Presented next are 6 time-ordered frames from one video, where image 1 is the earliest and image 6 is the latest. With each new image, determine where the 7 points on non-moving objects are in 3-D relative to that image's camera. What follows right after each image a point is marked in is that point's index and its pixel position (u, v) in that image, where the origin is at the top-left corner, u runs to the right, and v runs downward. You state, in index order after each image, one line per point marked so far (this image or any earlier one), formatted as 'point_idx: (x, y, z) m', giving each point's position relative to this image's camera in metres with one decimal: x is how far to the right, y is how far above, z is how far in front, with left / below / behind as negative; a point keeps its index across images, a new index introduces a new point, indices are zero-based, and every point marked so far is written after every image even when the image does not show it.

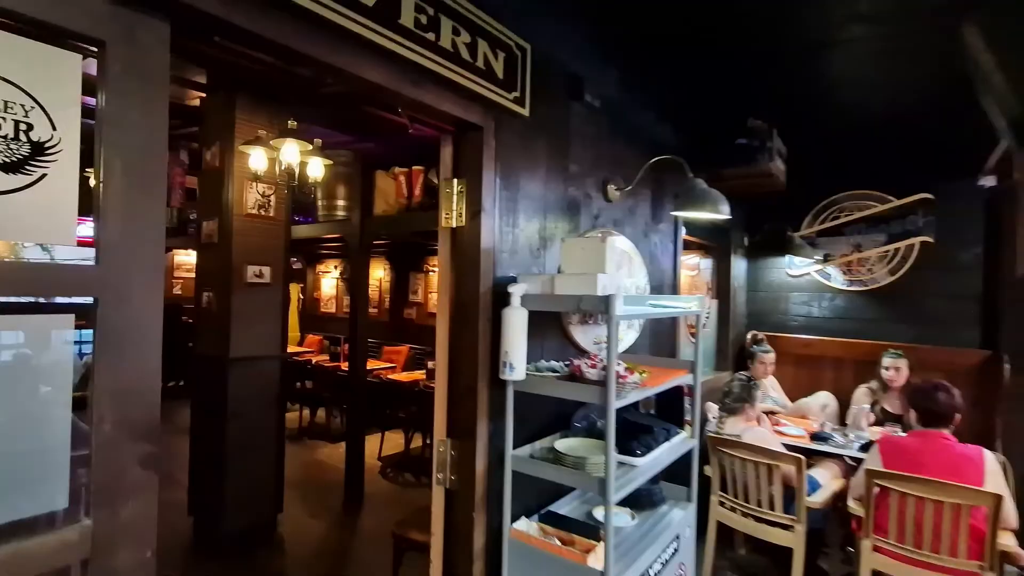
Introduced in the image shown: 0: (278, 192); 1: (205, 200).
0: (-1.7, +0.7, +3.8) m
1: (-2.2, +0.6, +3.7) m
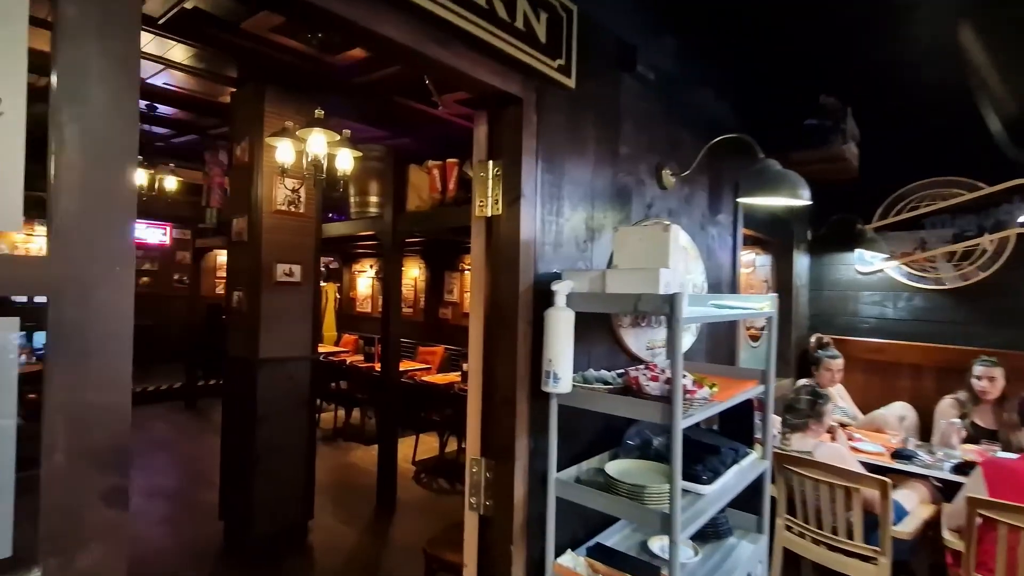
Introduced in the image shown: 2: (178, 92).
0: (-1.5, +0.7, +3.7) m
1: (-2.0, +0.6, +3.6) m
2: (-3.0, +1.7, +4.6) m
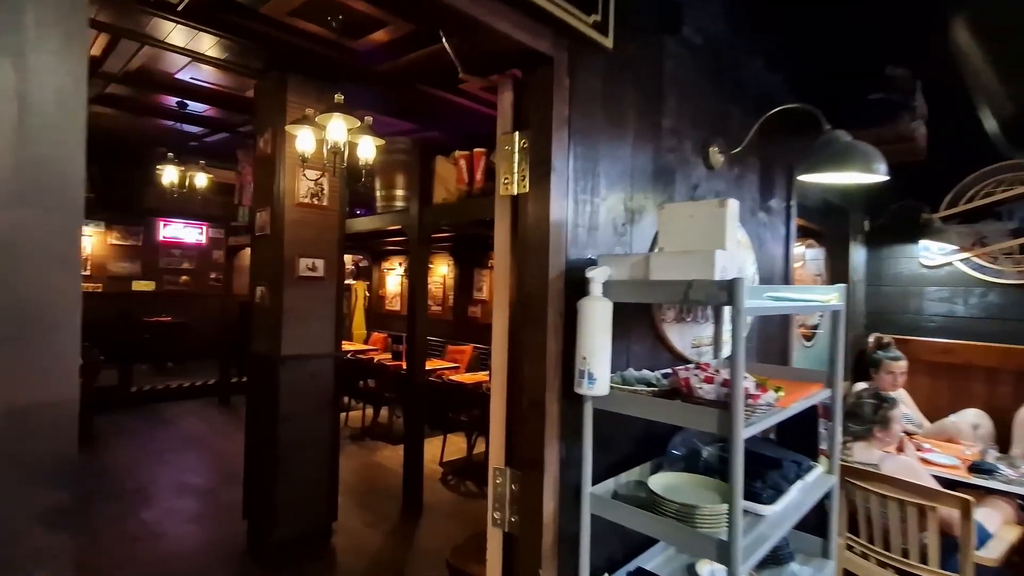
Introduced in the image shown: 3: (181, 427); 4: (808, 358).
0: (-1.2, +0.7, +3.5) m
1: (-1.8, +0.7, +3.5) m
2: (-2.7, +1.8, +4.5) m
3: (-4.0, -1.7, +6.2) m
4: (+1.8, -0.4, +3.0) m
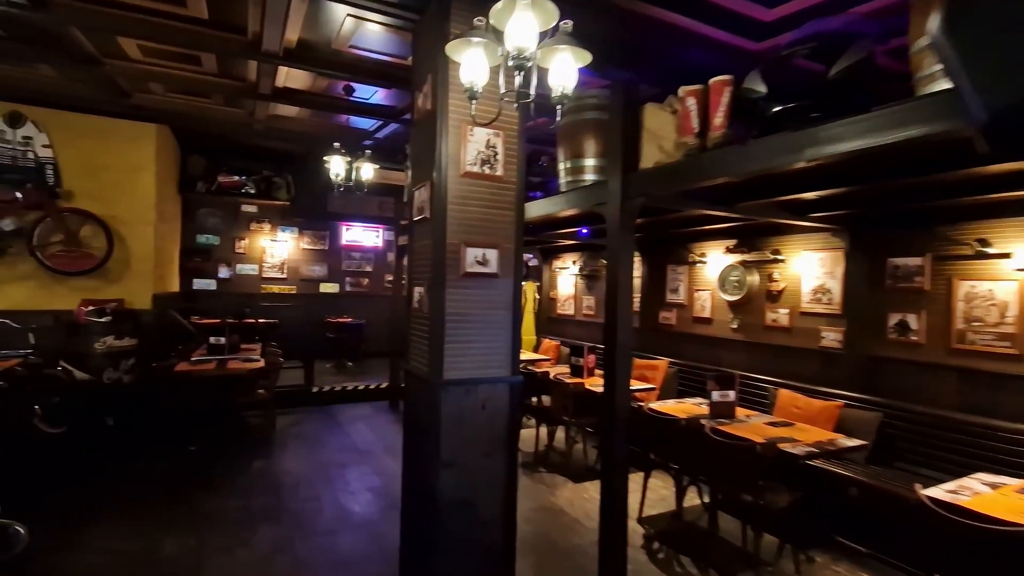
0: (0.0, +0.7, +2.6) m
1: (-0.5, +0.7, +2.7) m
2: (-1.1, +1.8, +4.0) m
3: (-1.8, -1.7, +5.9) m
4: (+2.7, -0.4, +1.2) m
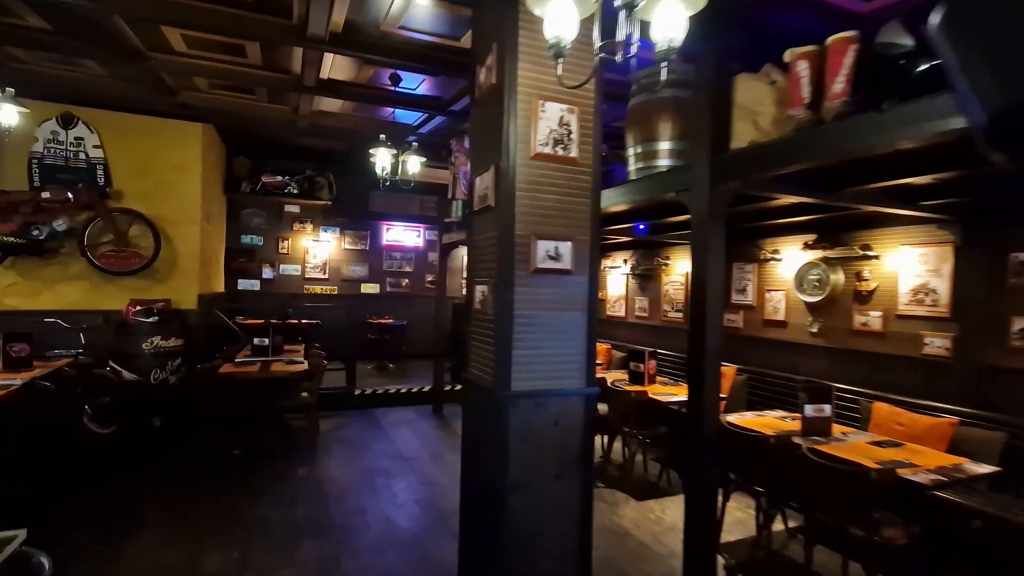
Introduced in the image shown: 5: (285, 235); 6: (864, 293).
0: (+0.3, +0.8, +2.3) m
1: (-0.2, +0.7, +2.4) m
2: (-0.7, +1.8, +3.7) m
3: (-1.3, -1.7, +5.7) m
4: (+2.9, -0.4, +0.7) m
5: (-3.5, +0.8, +8.0) m
6: (+2.8, 0.0, +4.1) m
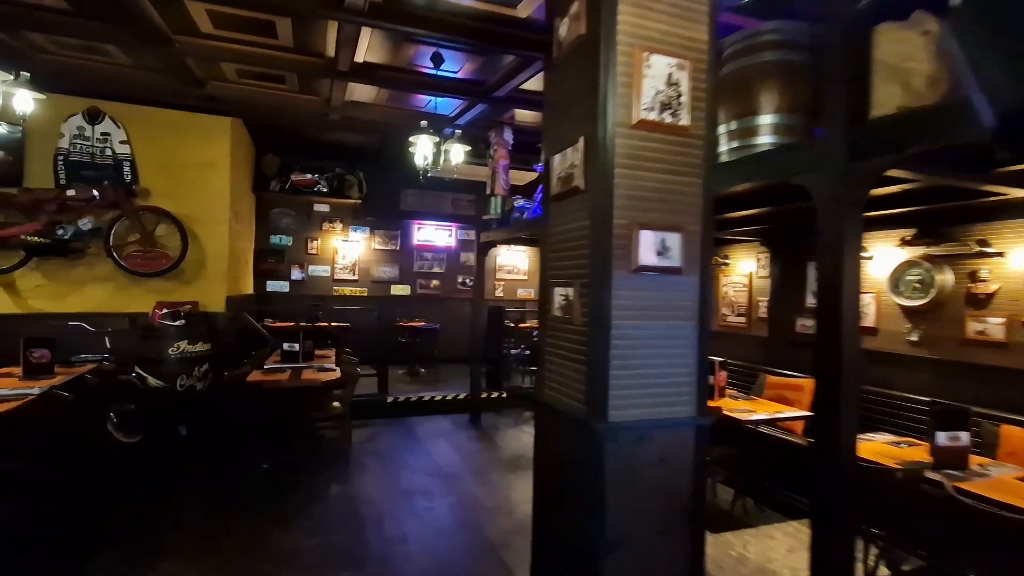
0: (+0.6, +0.7, +1.8) m
1: (+0.2, +0.7, +2.0) m
2: (-0.3, +1.8, +3.3) m
3: (-0.8, -1.7, +5.3) m
4: (+3.2, -0.4, +0.1) m
5: (-3.0, +0.8, +7.7) m
6: (+3.2, -0.1, +3.5) m
